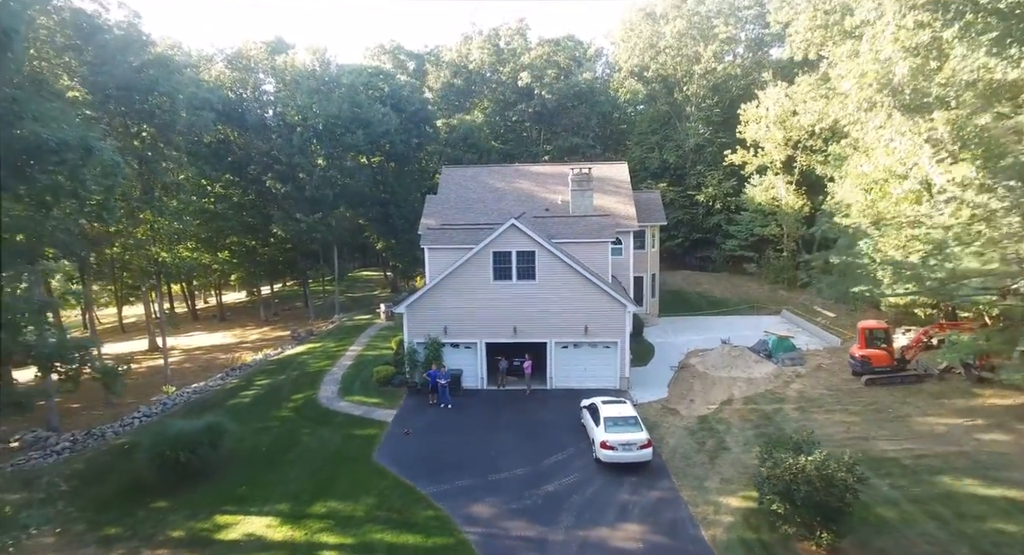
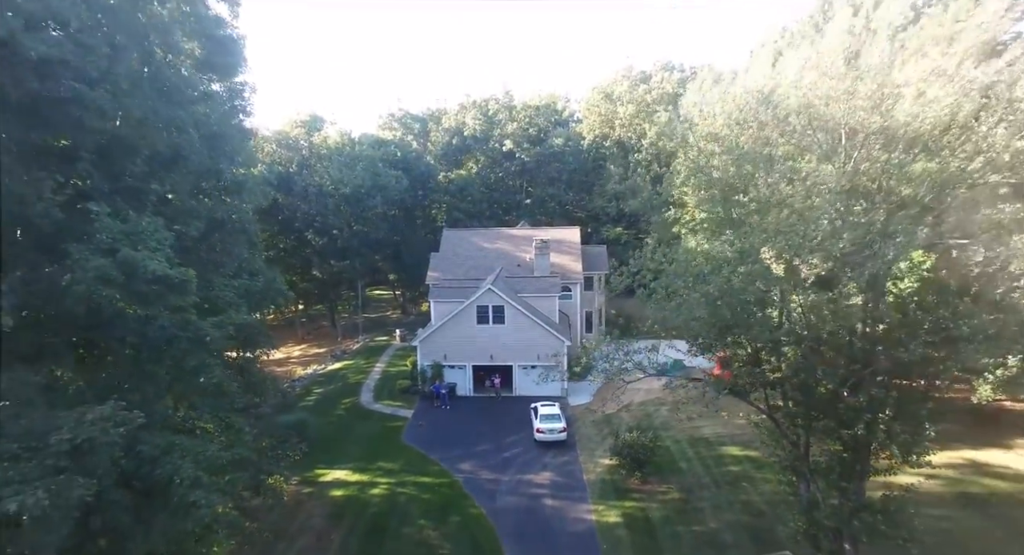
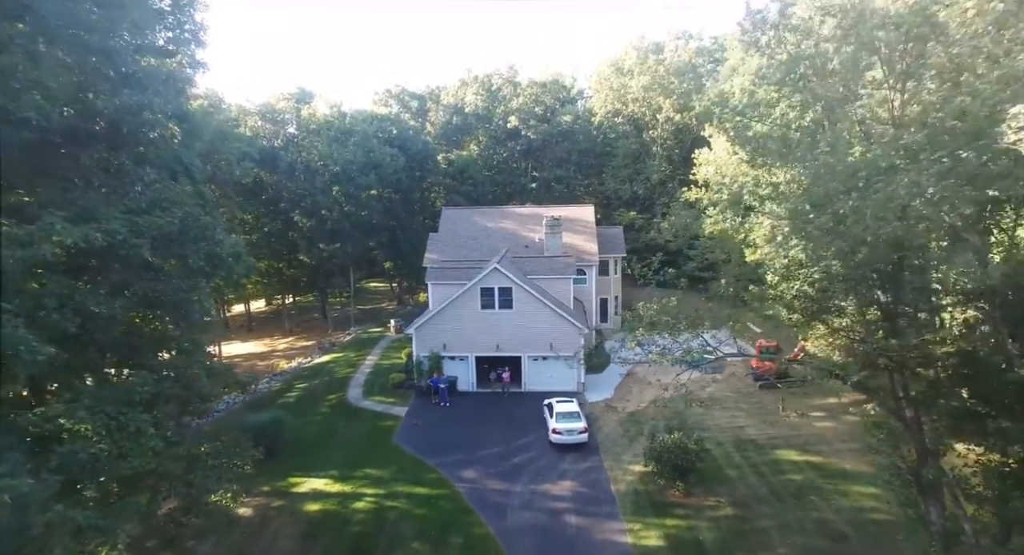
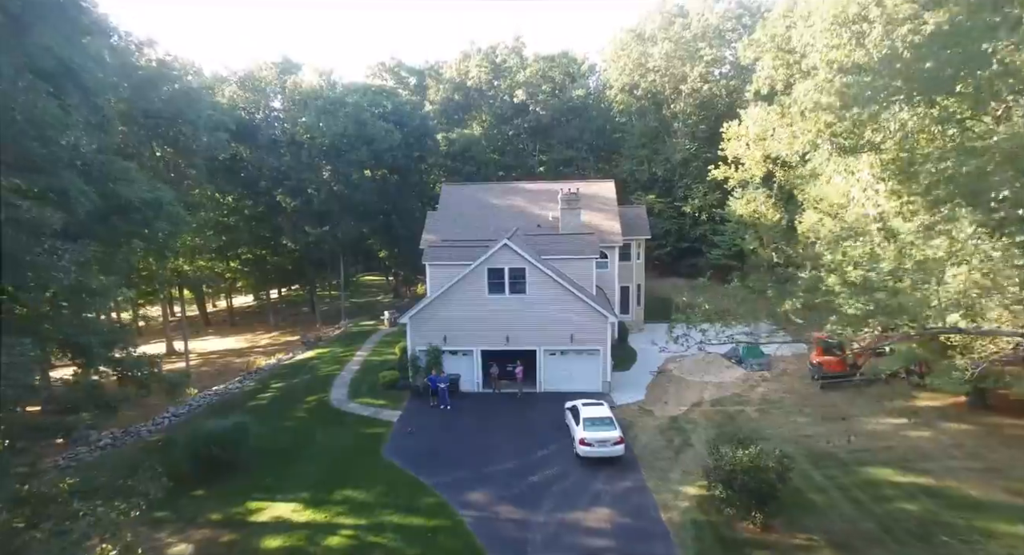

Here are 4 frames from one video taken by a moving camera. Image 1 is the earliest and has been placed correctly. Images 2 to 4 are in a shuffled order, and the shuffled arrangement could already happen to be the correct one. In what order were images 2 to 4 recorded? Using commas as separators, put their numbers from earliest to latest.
4, 3, 2
